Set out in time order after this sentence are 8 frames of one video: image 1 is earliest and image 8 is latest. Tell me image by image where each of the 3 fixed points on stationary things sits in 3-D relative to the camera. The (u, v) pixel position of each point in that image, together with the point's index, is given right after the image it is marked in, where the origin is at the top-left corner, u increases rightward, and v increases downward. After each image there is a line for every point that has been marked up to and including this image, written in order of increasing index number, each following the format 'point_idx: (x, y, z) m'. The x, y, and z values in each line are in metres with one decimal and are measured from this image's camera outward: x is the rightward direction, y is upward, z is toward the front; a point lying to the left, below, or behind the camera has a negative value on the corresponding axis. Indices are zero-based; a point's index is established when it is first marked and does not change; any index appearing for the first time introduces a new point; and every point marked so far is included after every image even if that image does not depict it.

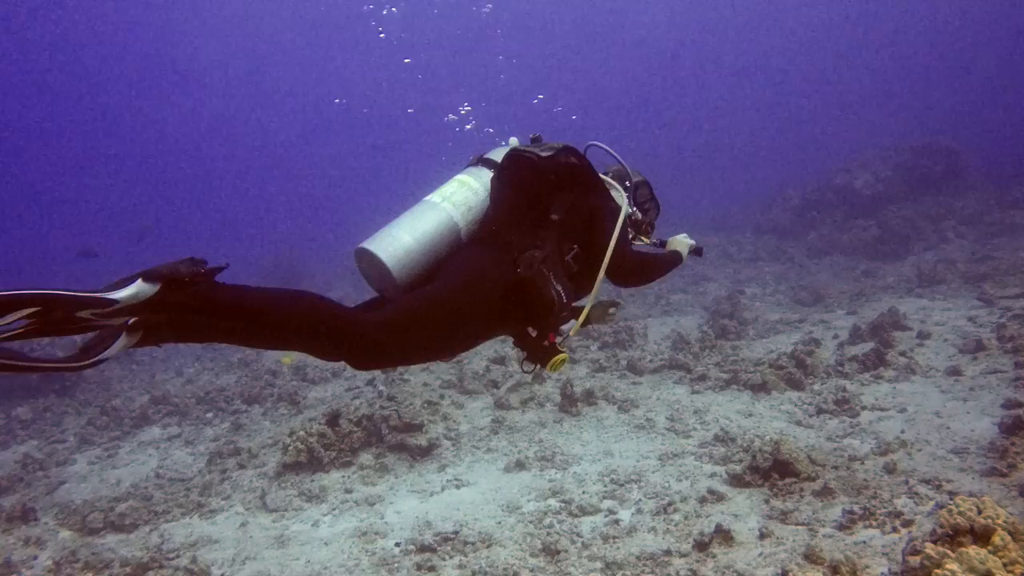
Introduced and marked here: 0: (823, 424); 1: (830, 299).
0: (+4.6, -2.0, +8.6) m
1: (+7.1, -0.2, +13.1) m
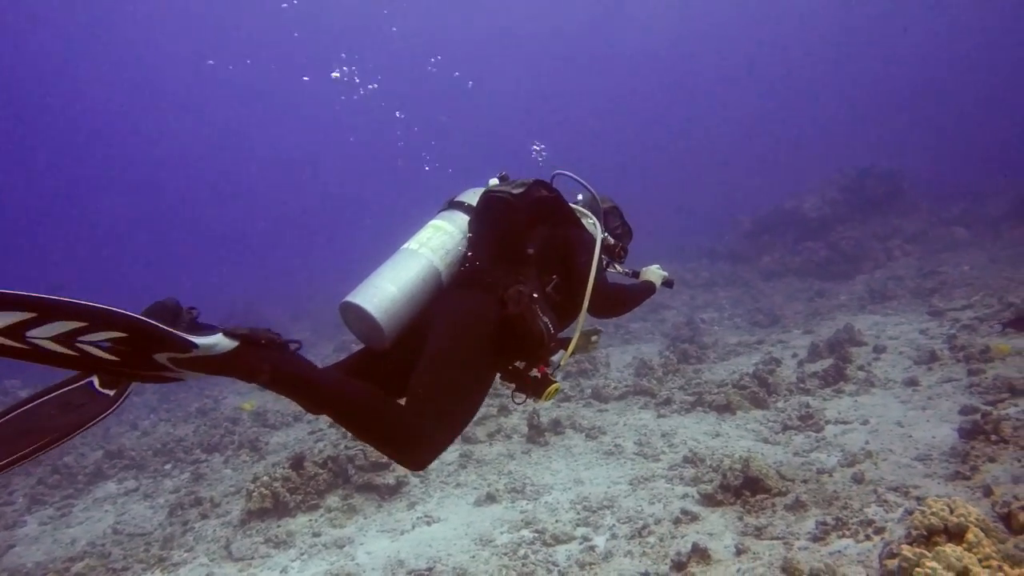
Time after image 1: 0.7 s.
0: (+4.2, -2.3, +8.7) m
1: (+6.3, -0.7, +13.5) m
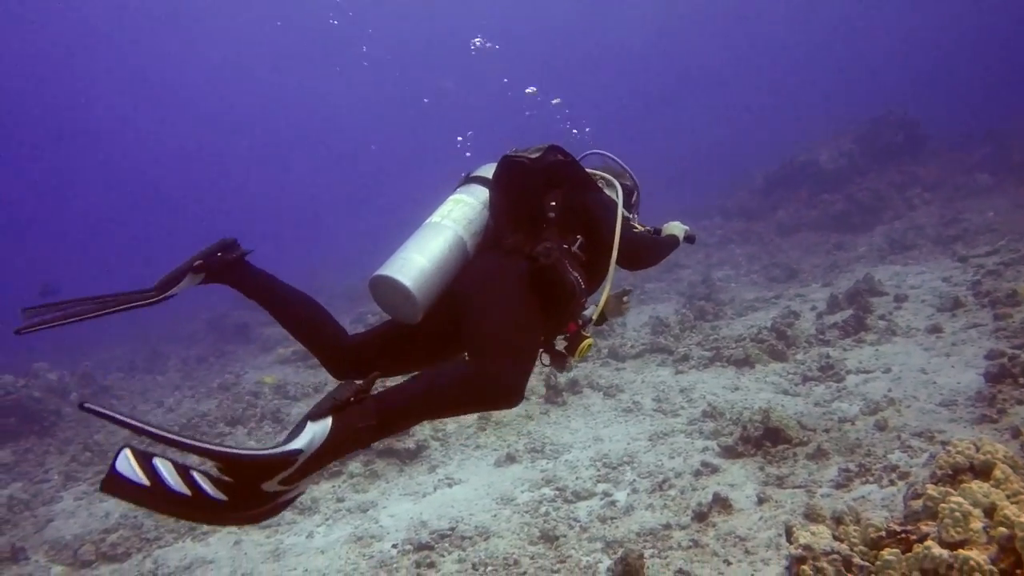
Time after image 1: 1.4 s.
0: (+4.4, -1.5, +8.6) m
1: (+6.6, +0.4, +13.2) m
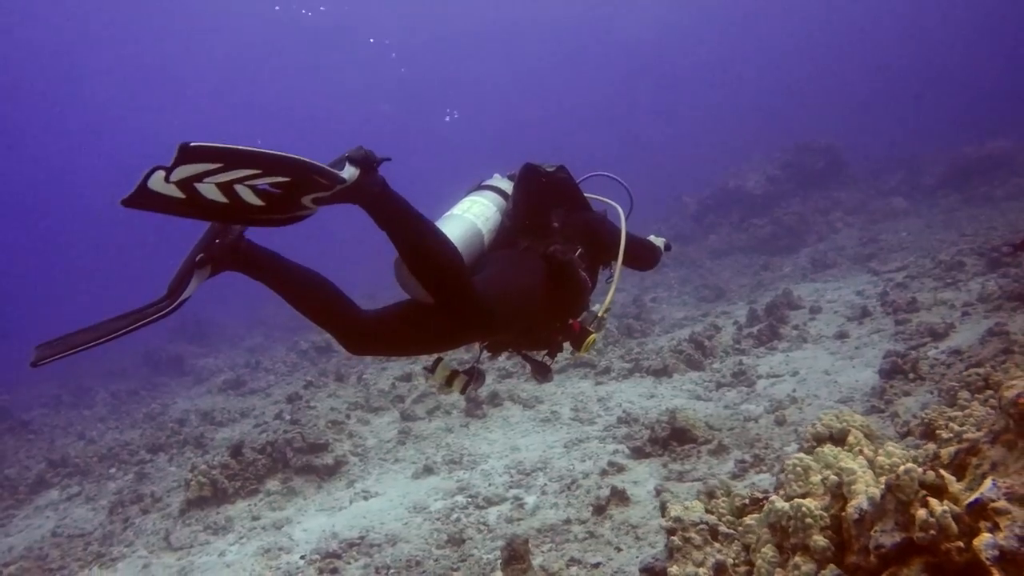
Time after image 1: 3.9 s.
0: (+3.2, -1.7, +8.8) m
1: (+5.2, -0.1, +13.7) m
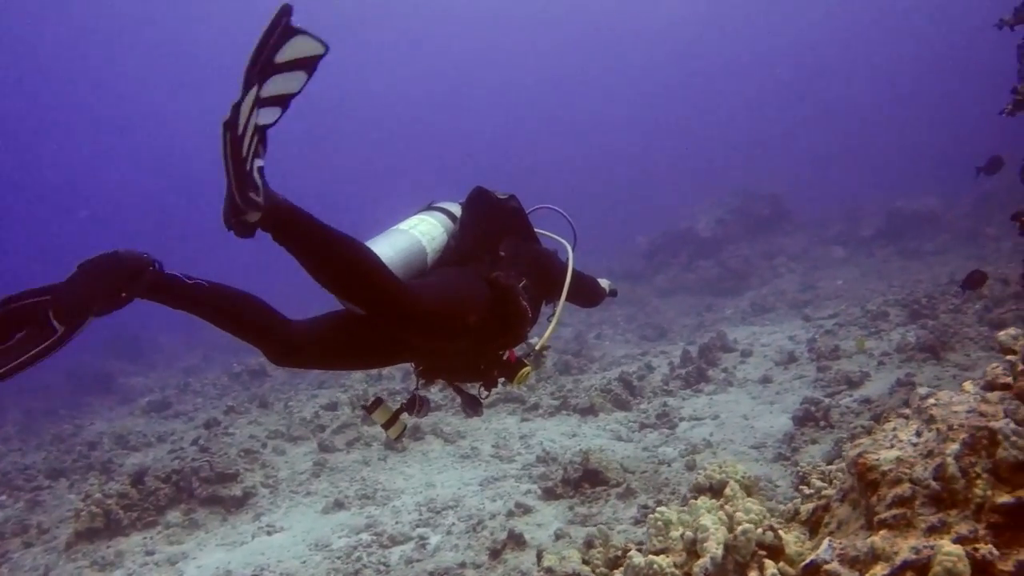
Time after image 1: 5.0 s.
0: (+2.0, -2.3, +8.8) m
1: (+3.9, -1.1, +13.8) m
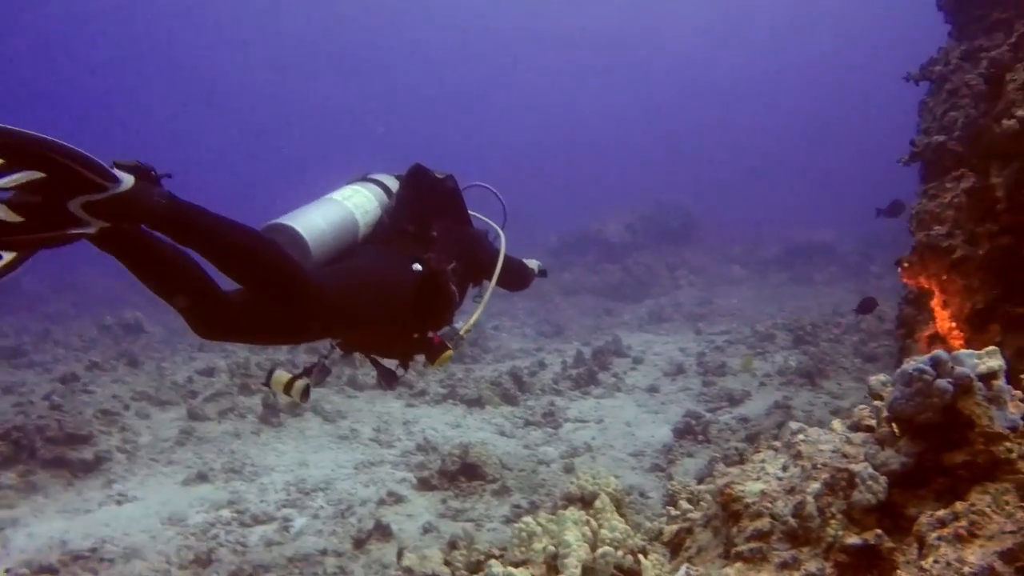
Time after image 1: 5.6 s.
0: (+0.2, -2.2, +8.7) m
1: (+1.5, -1.0, +13.9) m
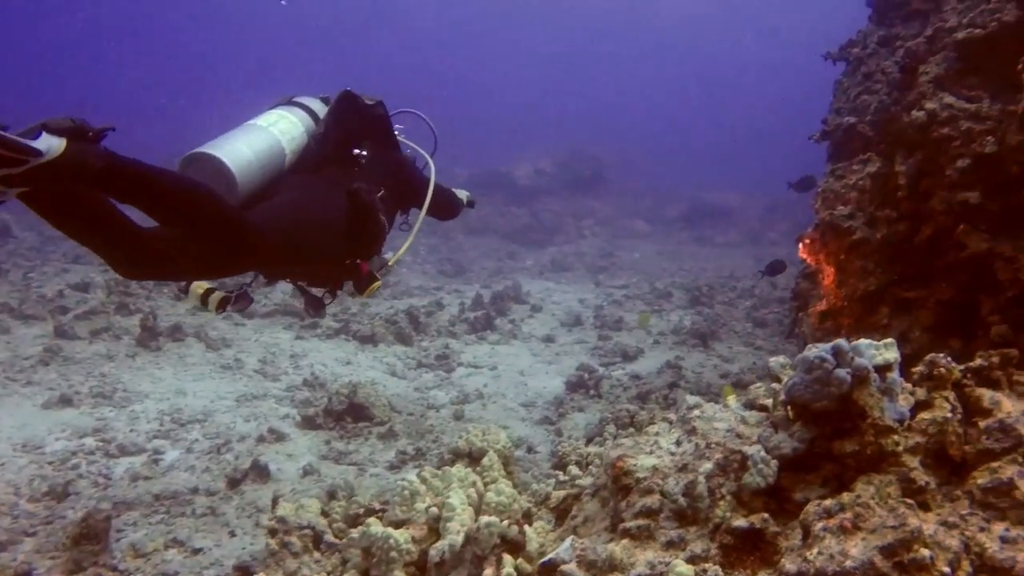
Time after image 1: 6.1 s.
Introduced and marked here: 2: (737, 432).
0: (-1.3, -1.4, +8.2) m
1: (-0.8, +0.3, +13.4) m
2: (+1.5, -1.0, +3.9) m
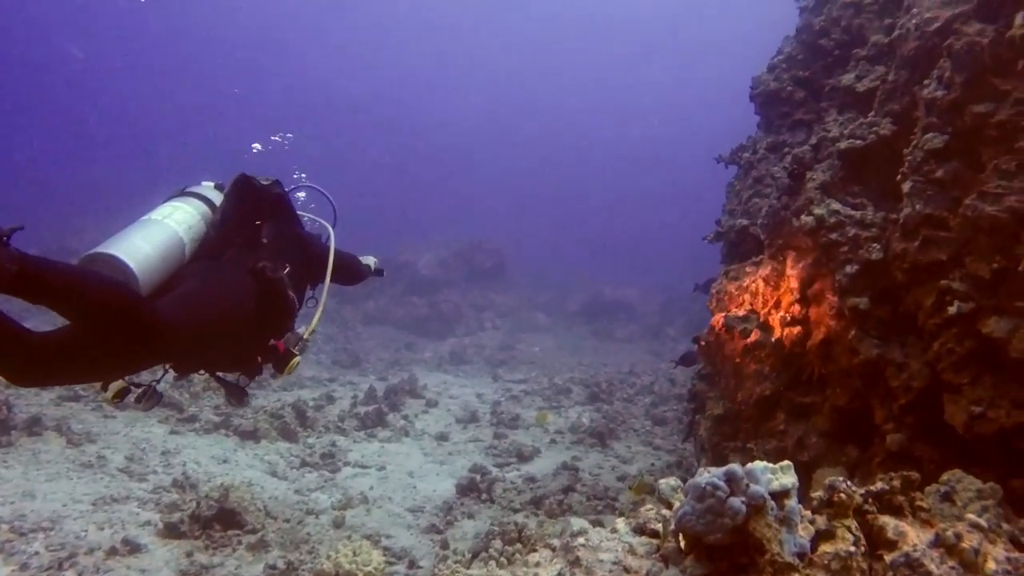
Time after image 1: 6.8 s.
0: (-2.8, -2.5, +7.1) m
1: (-3.0, -1.7, +12.5) m
2: (+0.7, -1.6, +3.3) m
